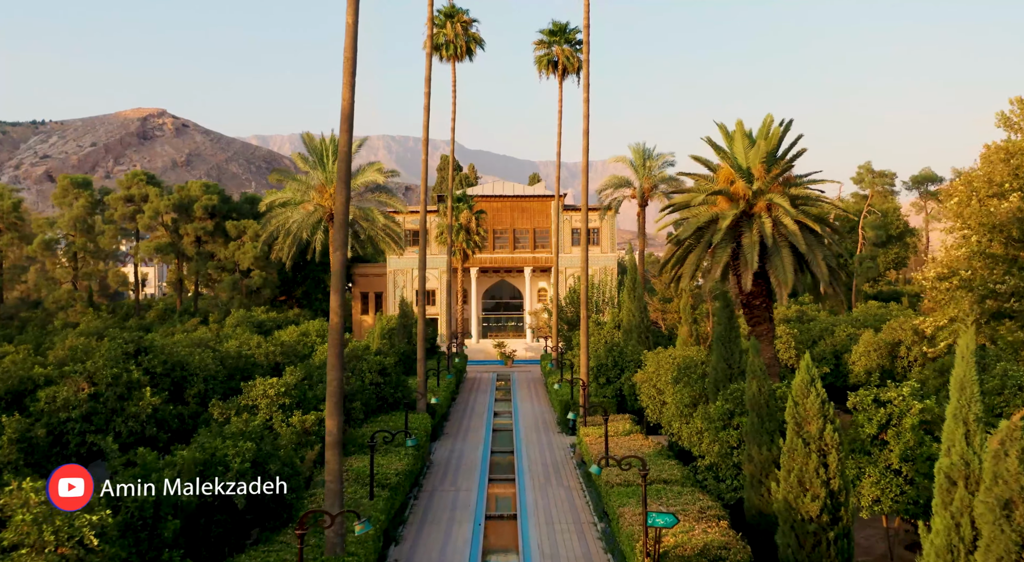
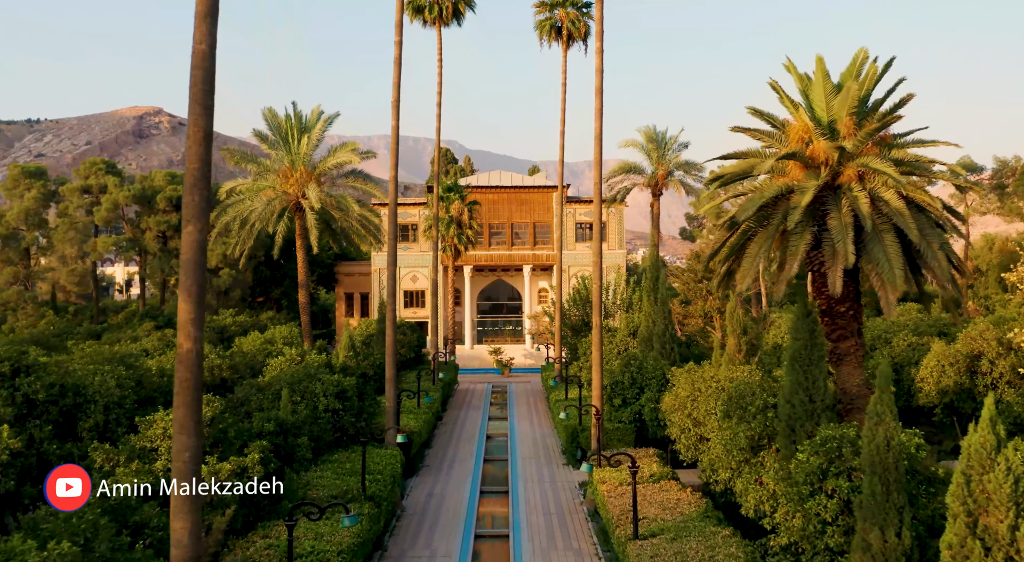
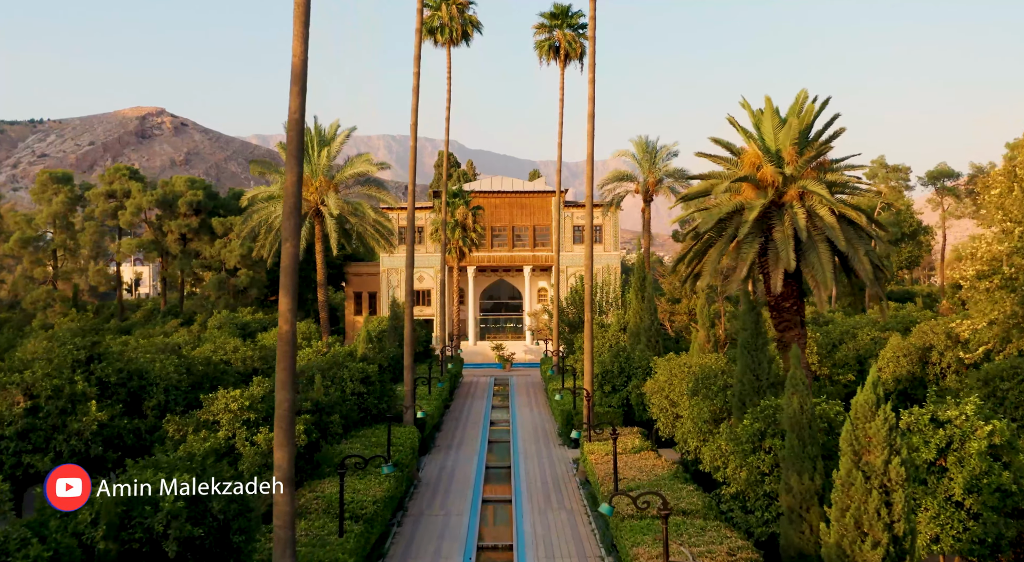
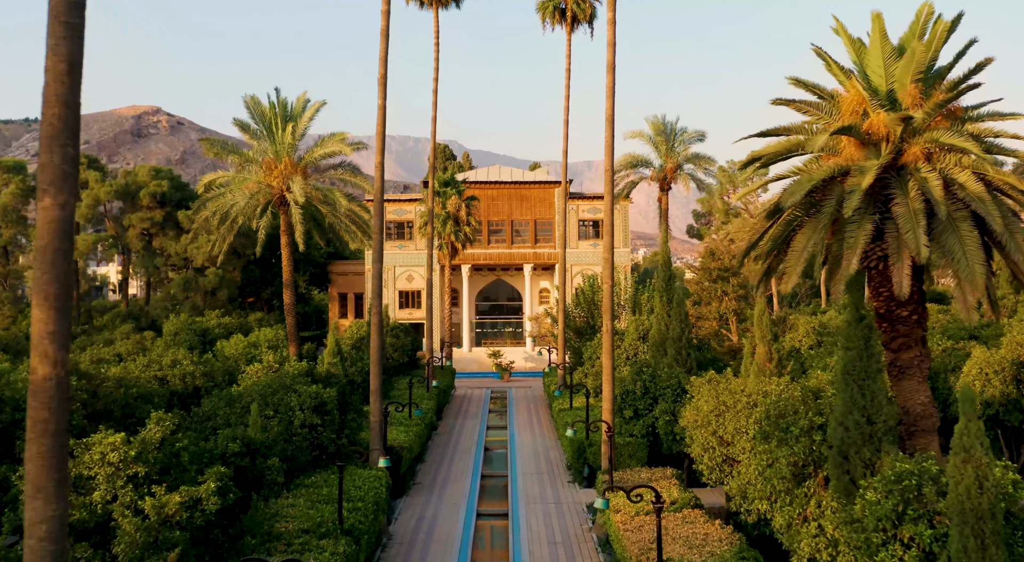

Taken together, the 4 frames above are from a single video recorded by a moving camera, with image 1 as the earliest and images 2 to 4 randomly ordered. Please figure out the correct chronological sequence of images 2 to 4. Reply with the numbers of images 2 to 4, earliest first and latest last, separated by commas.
3, 2, 4
